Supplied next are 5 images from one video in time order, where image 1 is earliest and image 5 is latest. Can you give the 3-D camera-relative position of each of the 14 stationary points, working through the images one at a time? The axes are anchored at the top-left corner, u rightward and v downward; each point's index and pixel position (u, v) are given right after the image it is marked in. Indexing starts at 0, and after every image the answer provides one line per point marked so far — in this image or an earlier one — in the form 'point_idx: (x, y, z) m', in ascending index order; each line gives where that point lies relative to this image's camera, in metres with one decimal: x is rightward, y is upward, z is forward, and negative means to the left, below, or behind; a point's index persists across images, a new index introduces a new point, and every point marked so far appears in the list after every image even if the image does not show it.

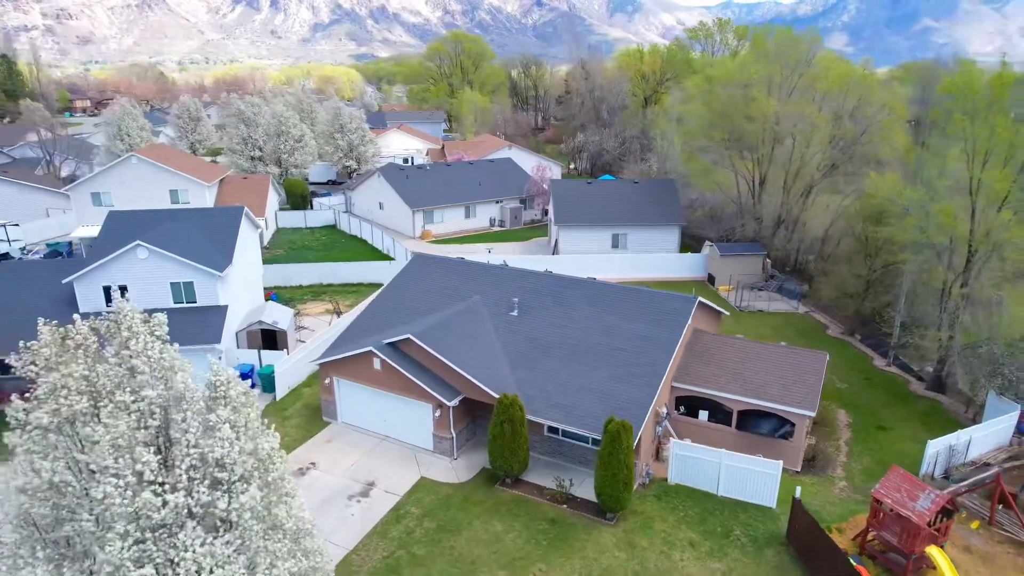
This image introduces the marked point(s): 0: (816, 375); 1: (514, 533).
0: (+8.8, -2.5, +18.2) m
1: (+0.1, -6.1, +15.7) m
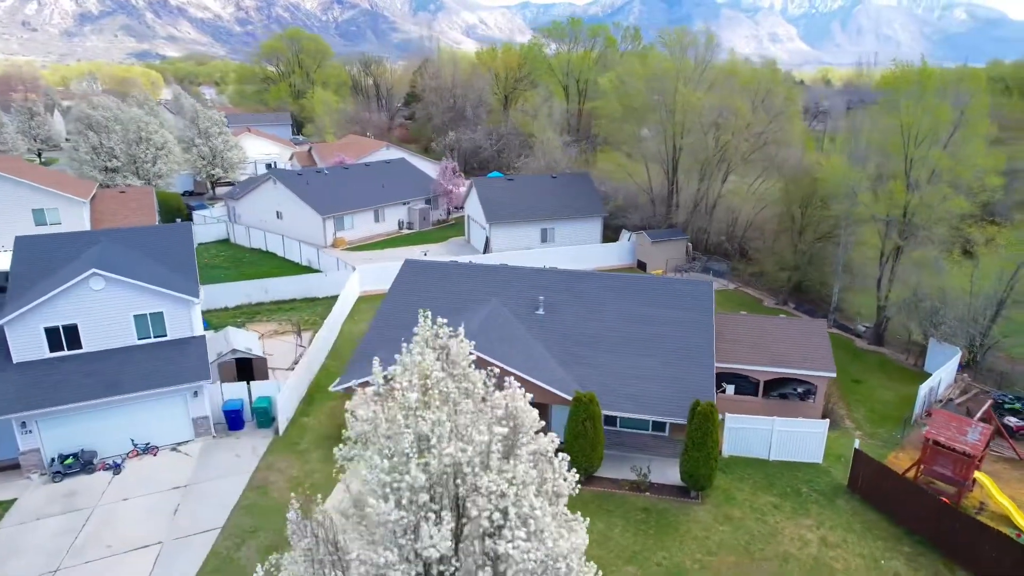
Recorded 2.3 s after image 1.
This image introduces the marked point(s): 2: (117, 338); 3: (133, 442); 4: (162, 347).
0: (+10.1, -1.7, +20.3) m
1: (+2.7, -6.0, +15.7) m
2: (-11.9, -1.6, +19.0) m
3: (-11.2, -4.5, +18.6) m
4: (-10.7, -1.8, +19.4) m
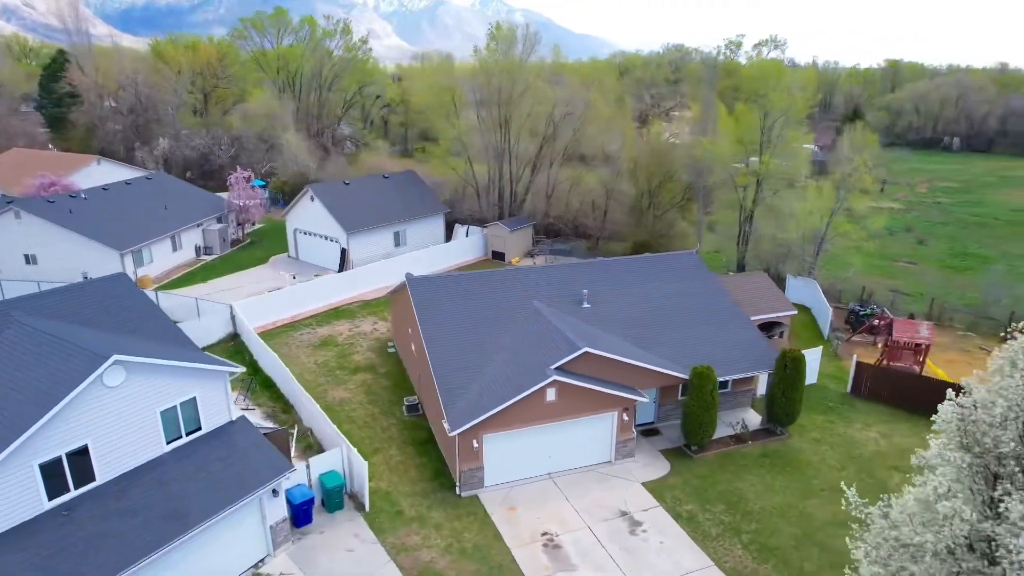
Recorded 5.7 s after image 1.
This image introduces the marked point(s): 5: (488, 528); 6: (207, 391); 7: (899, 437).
0: (+10.4, +0.1, +25.1) m
1: (+7.1, -5.2, +17.6) m
2: (-7.7, -3.4, +13.0) m
3: (-6.3, -6.2, +13.1) m
4: (-6.8, -3.5, +13.9) m
5: (-0.6, -5.9, +15.6) m
6: (-6.8, -2.3, +14.0) m
7: (+12.0, -4.6, +19.5) m
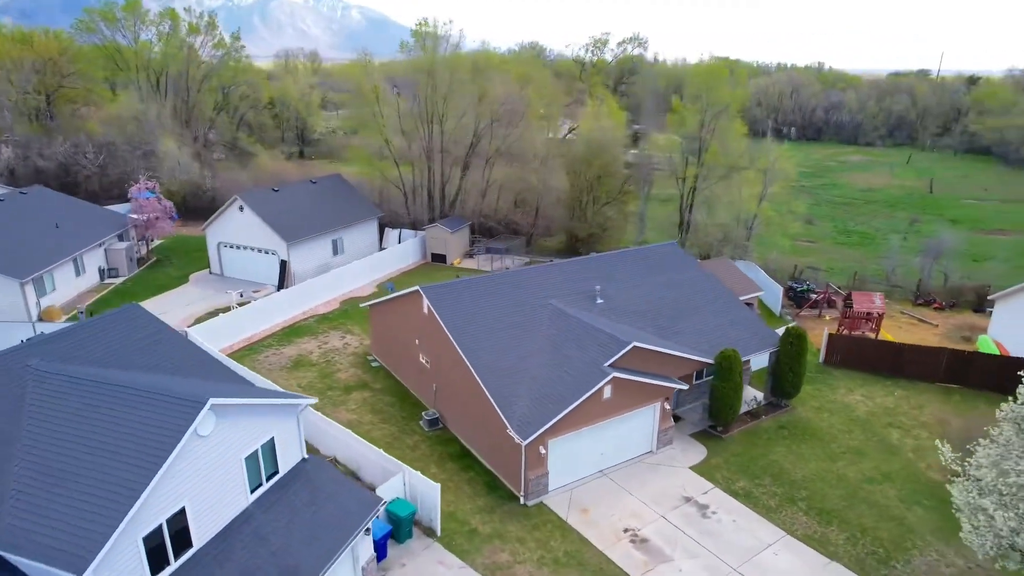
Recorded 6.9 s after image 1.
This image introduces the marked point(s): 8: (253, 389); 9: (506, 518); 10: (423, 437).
0: (+9.7, +0.7, +26.9) m
1: (+8.5, -4.7, +19.0) m
2: (-5.1, -4.0, +11.3) m
3: (-3.7, -6.7, +11.8) m
4: (-4.5, -4.0, +12.4) m
5: (+1.4, -6.0, +15.4) m
6: (-4.6, -2.8, +12.5) m
7: (+12.8, -3.8, +21.9) m
8: (-5.3, -2.1, +13.0) m
9: (-0.2, -5.8, +15.8) m
10: (-2.8, -4.6, +19.6) m
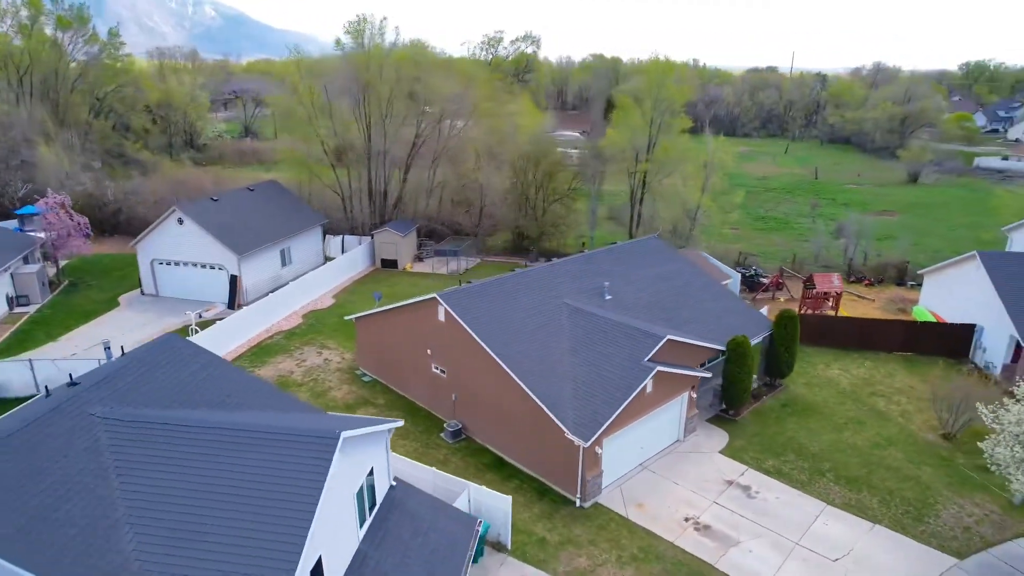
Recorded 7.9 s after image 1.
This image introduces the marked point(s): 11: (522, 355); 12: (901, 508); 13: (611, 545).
0: (+8.9, +1.3, +28.3) m
1: (+9.3, -4.3, +20.3) m
2: (-2.8, -4.3, +10.4) m
3: (-1.3, -6.9, +11.1) m
4: (-2.3, -4.3, +11.6) m
5: (+3.1, -6.0, +15.6) m
6: (-2.5, -3.2, +11.7) m
7: (+13.0, -3.1, +23.9) m
8: (-3.4, -2.5, +12.0) m
9: (+1.4, -5.9, +15.7) m
10: (-1.8, -4.9, +18.9) m
11: (+0.1, -1.9, +17.7) m
12: (+10.2, -5.7, +16.4) m
13: (+2.3, -6.2, +15.0) m
